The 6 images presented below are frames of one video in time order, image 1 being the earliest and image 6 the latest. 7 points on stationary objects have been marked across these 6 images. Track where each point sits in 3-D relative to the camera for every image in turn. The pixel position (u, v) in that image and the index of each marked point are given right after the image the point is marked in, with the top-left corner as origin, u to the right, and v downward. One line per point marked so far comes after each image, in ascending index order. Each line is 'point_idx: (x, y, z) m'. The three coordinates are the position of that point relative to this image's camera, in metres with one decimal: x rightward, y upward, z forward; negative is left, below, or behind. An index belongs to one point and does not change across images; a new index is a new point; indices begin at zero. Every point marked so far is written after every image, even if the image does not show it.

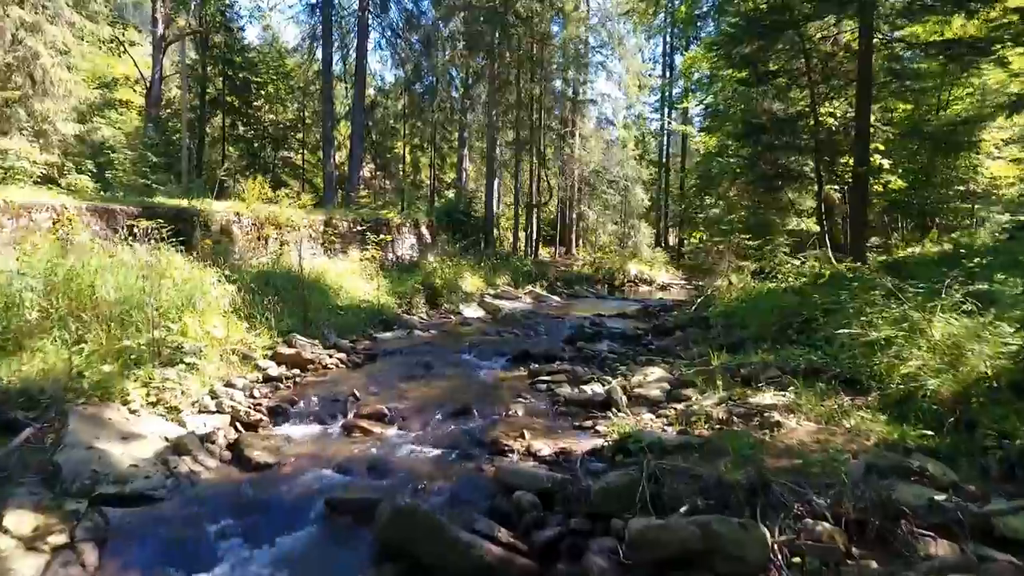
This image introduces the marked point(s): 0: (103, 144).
0: (-13.5, +4.8, +18.2) m
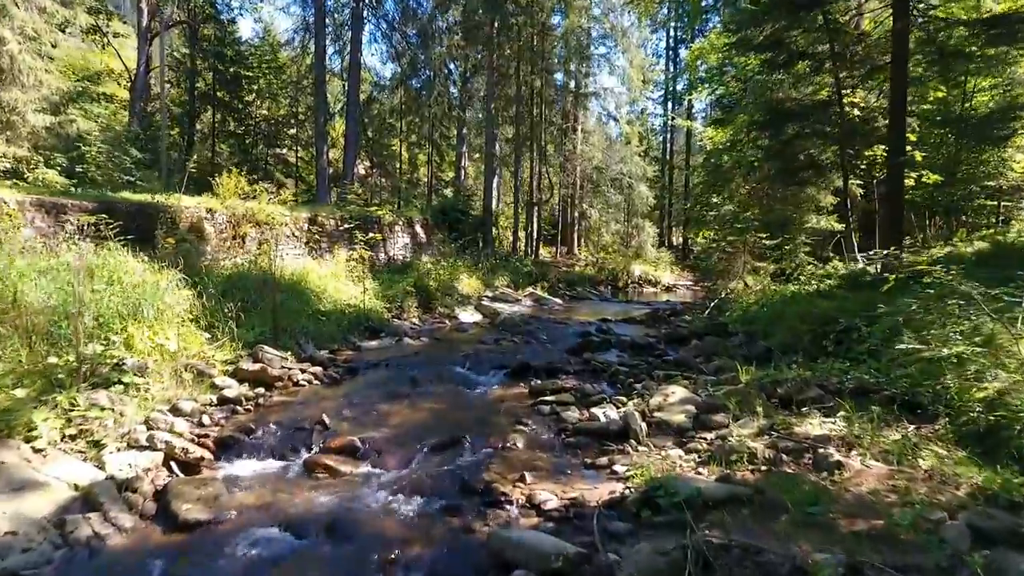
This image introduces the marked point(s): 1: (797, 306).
0: (-13.5, +4.7, +17.2) m
1: (+4.7, -0.3, +9.1) m
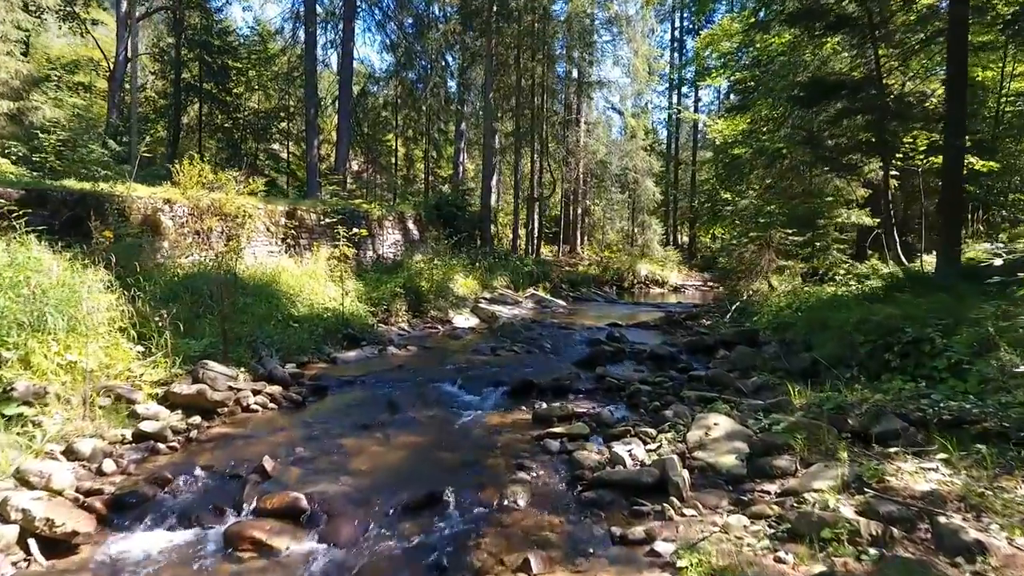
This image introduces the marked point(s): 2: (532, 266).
0: (-13.5, +4.7, +15.9) m
1: (+4.7, -0.3, +7.8) m
2: (+0.7, +0.7, +18.5) m
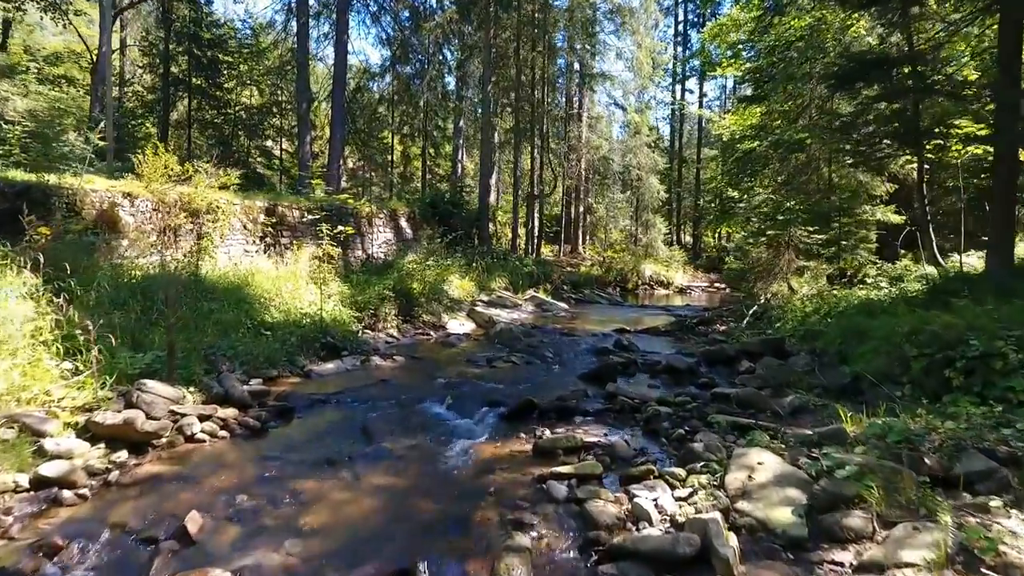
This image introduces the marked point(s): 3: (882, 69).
0: (-13.5, +4.6, +15.0) m
1: (+4.6, -0.4, +6.9) m
2: (+0.6, +0.7, +17.6) m
3: (+6.5, +3.8, +9.7) m
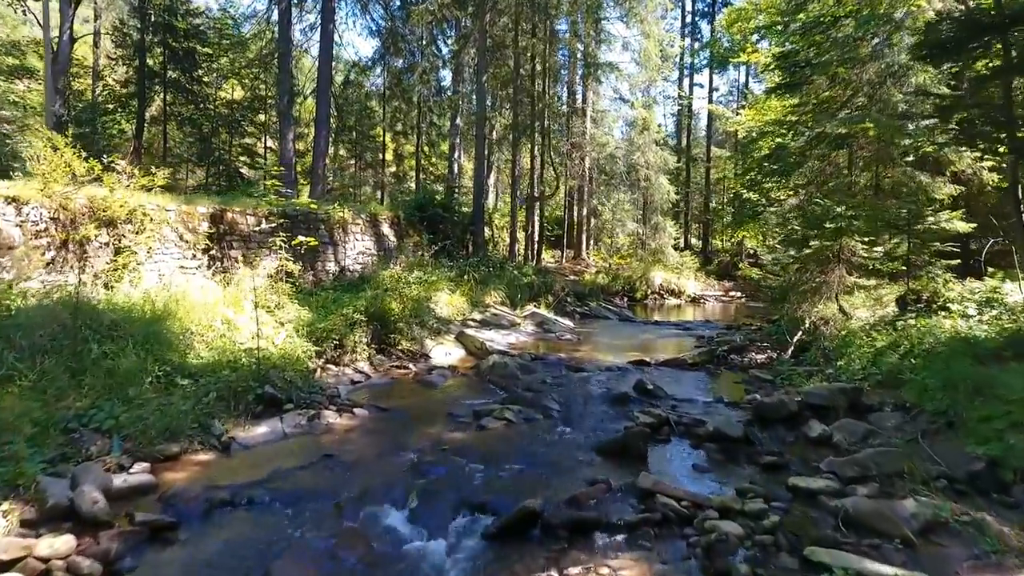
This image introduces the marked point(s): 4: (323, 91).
0: (-13.6, +4.3, +13.2) m
1: (+4.6, -0.8, +5.0) m
2: (+0.6, +0.3, +15.7) m
3: (+6.4, +3.5, +7.9) m
4: (-6.7, +6.9, +19.0) m
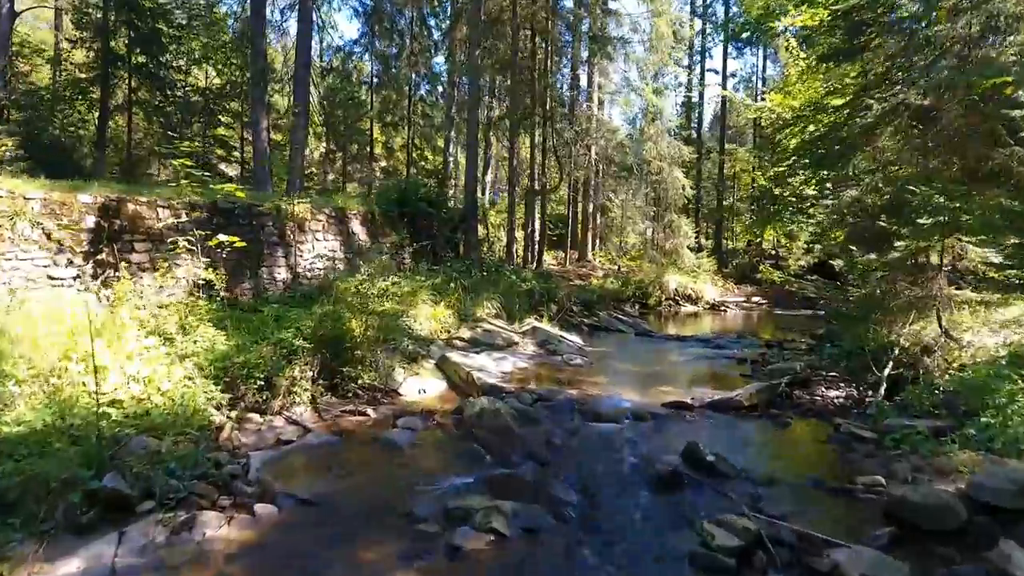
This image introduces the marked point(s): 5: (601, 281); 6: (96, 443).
0: (-13.7, +4.1, +10.8) m
1: (+4.5, -1.0, +2.7) m
2: (+0.5, +0.1, +13.4) m
3: (+6.3, +3.3, +5.6) m
4: (-6.8, +6.7, +16.7) m
5: (+2.9, +0.2, +17.9) m
6: (-3.1, -1.2, +4.1) m
